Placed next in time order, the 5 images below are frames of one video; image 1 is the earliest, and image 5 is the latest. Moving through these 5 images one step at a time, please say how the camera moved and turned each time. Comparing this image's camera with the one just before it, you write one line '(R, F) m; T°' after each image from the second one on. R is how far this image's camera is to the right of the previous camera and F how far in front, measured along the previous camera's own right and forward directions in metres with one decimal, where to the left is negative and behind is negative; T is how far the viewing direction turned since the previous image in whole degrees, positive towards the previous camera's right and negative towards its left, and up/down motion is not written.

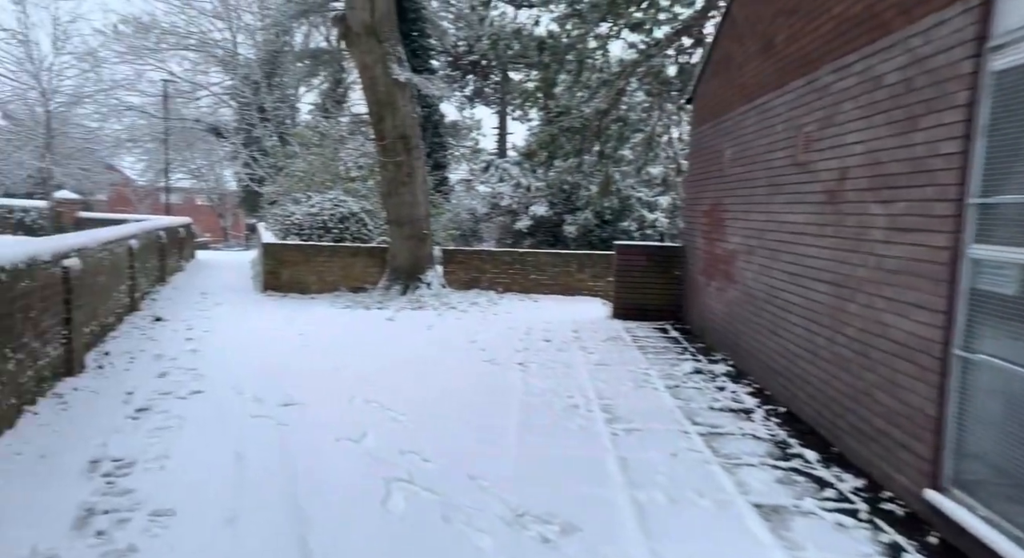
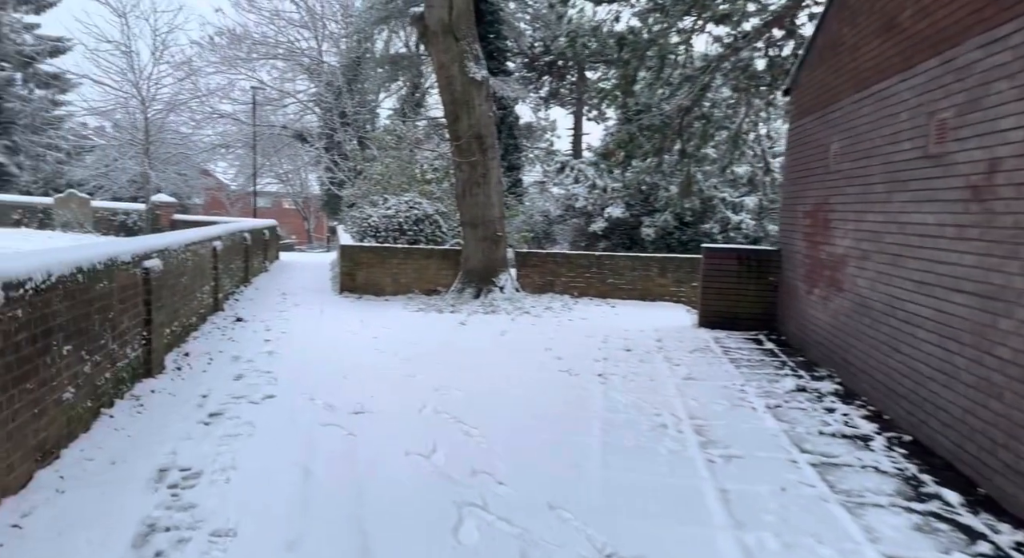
(-0.1, +0.4) m; -8°
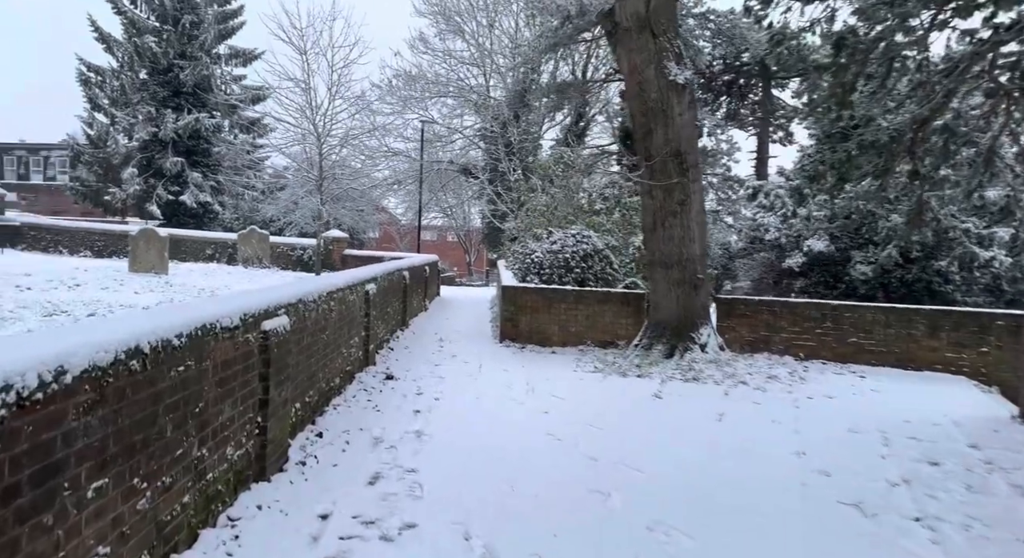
(-0.6, +1.5) m; -16°
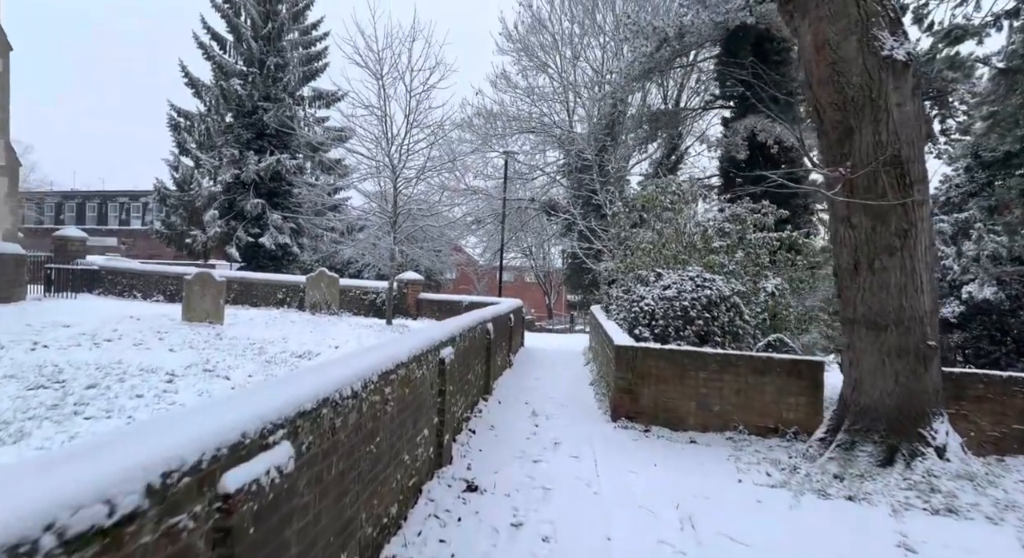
(-0.5, +1.7) m; -8°
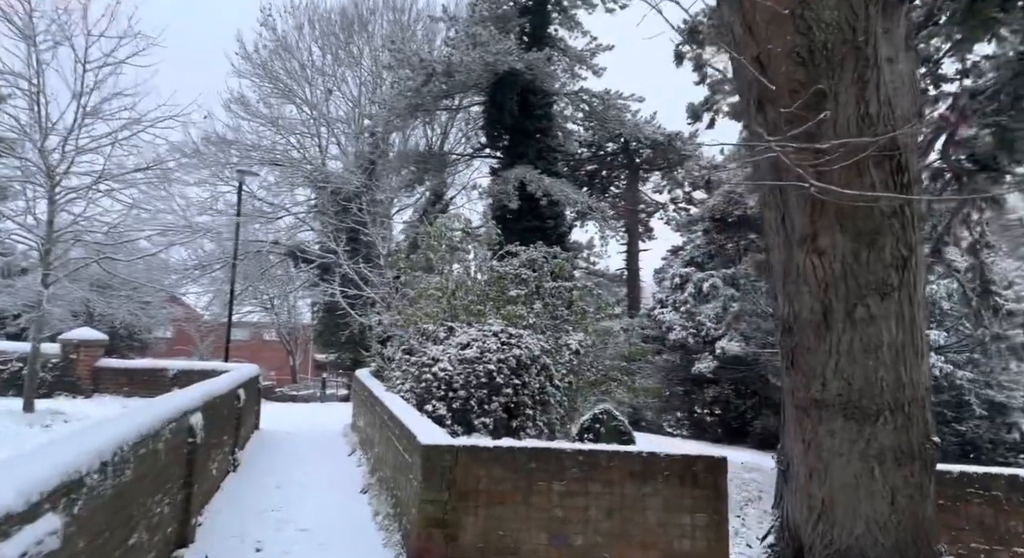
(+0.1, +2.5) m; +26°
